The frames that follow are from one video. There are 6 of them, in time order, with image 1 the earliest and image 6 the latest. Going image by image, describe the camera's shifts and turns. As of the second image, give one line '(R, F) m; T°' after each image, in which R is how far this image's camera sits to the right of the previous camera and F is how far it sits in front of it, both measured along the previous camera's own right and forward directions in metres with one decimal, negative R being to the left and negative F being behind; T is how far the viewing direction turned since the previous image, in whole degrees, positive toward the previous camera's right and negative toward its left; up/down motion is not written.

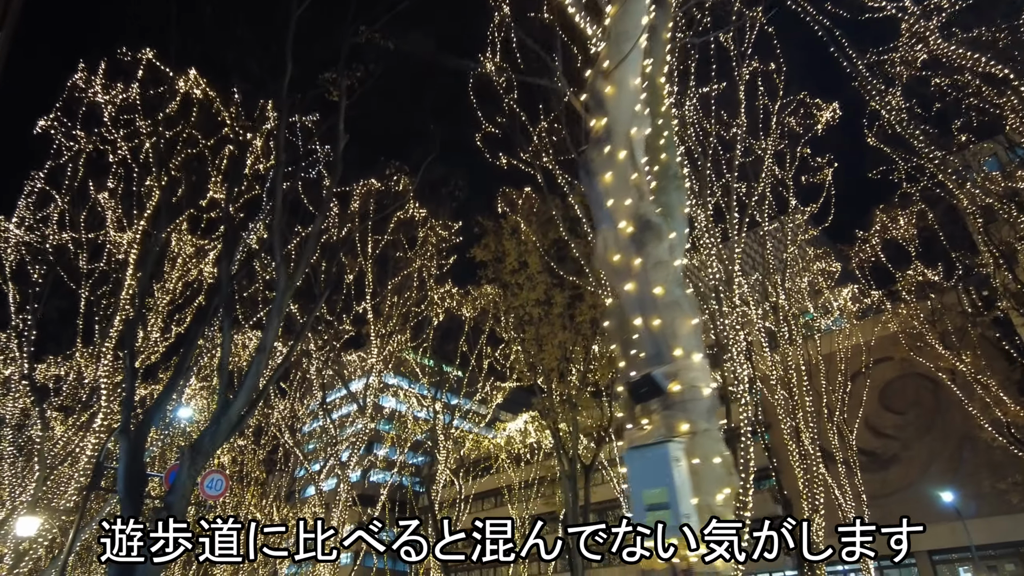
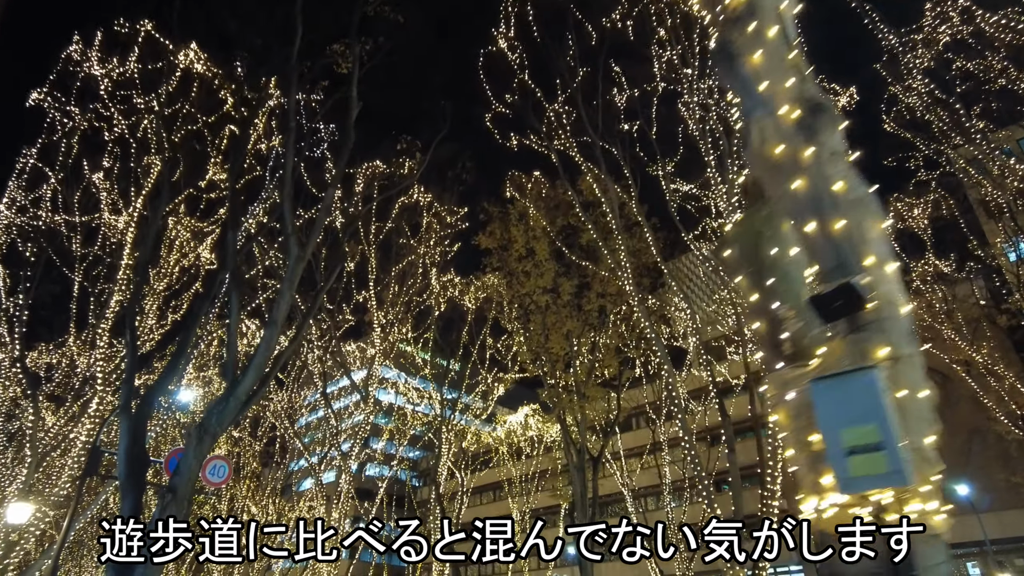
(-0.2, +0.3) m; +1°
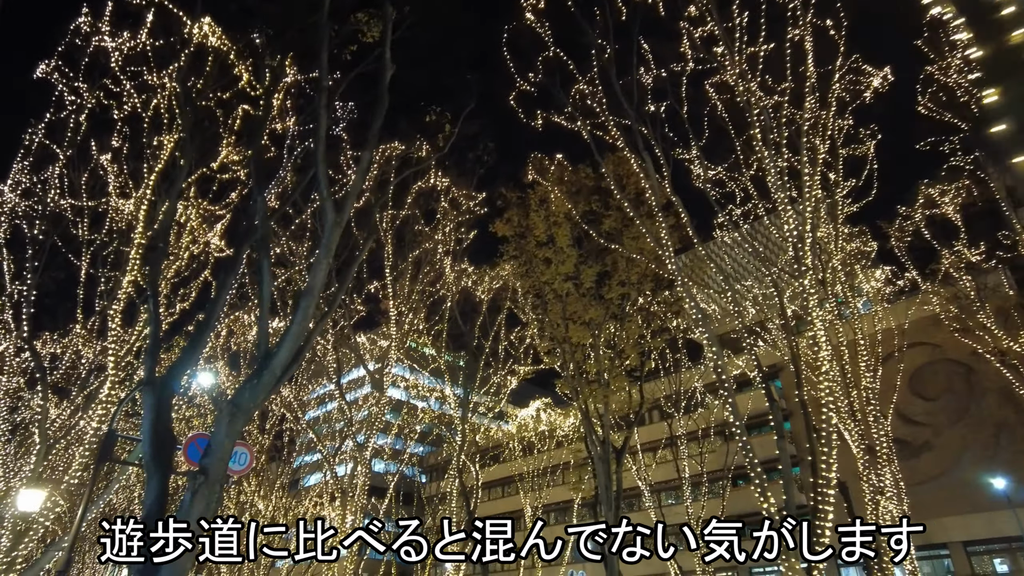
(-0.3, +0.3) m; 0°
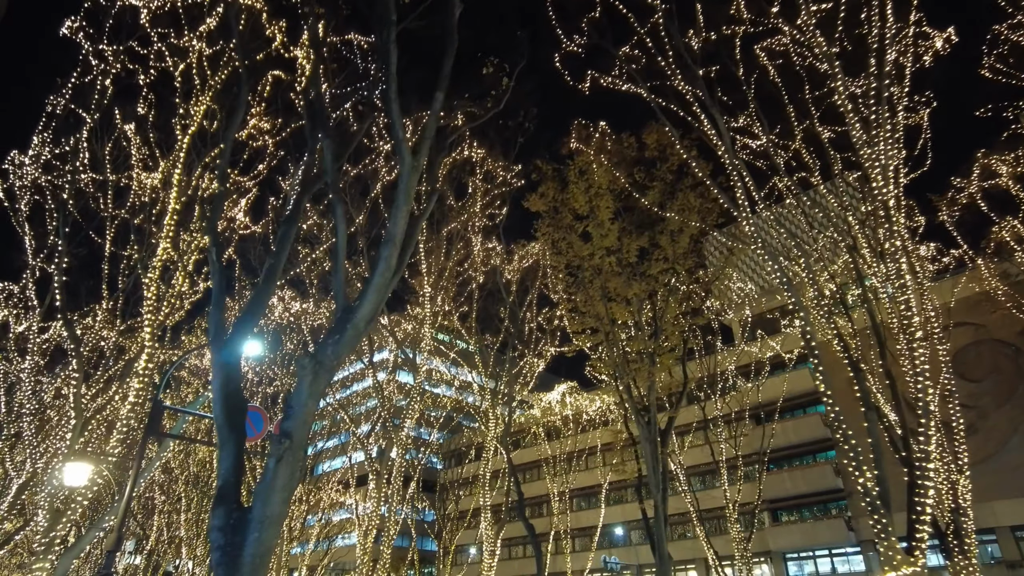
(-0.5, +0.4) m; 0°
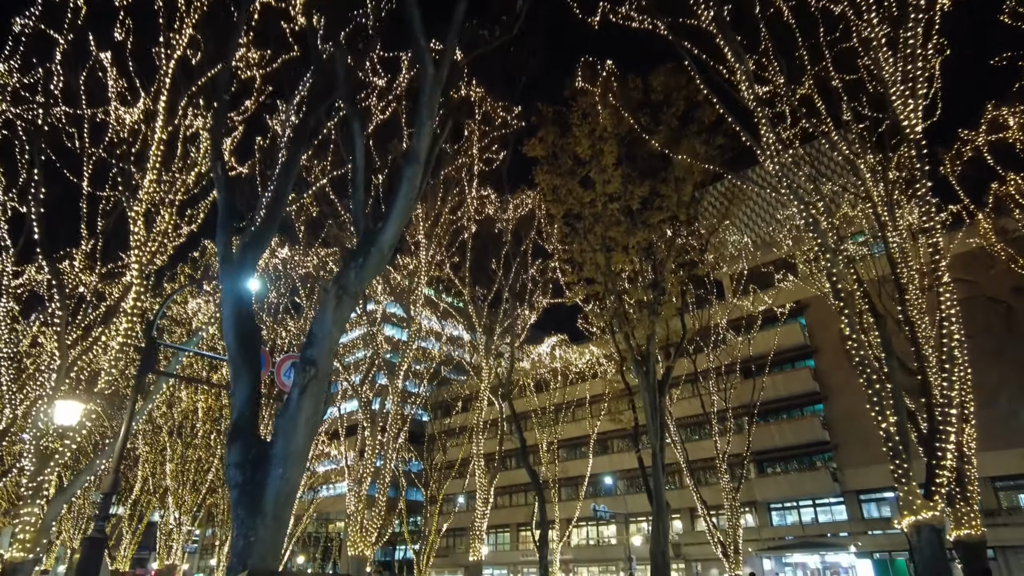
(-0.3, +0.3) m; +2°
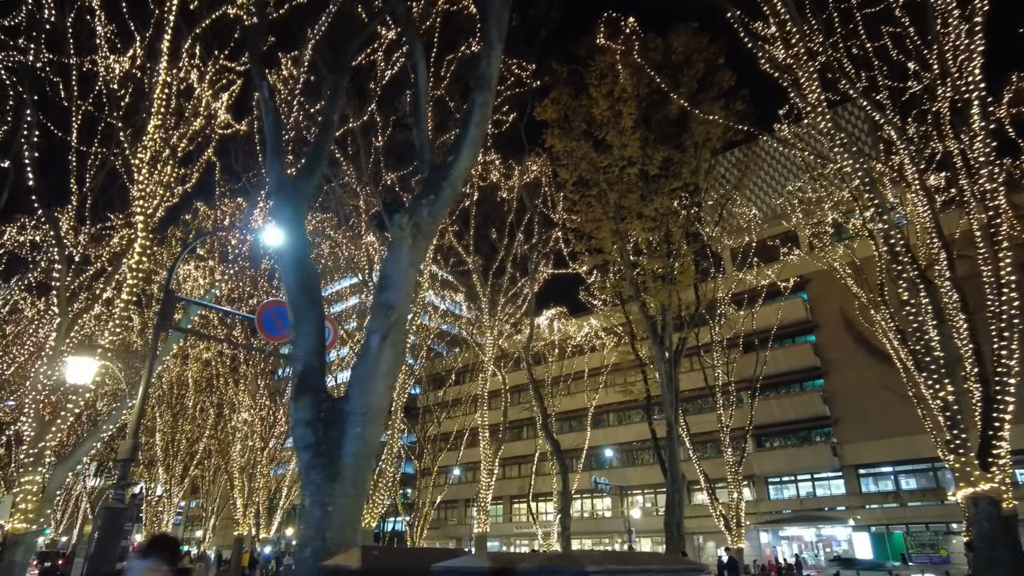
(-0.5, +0.3) m; +2°
